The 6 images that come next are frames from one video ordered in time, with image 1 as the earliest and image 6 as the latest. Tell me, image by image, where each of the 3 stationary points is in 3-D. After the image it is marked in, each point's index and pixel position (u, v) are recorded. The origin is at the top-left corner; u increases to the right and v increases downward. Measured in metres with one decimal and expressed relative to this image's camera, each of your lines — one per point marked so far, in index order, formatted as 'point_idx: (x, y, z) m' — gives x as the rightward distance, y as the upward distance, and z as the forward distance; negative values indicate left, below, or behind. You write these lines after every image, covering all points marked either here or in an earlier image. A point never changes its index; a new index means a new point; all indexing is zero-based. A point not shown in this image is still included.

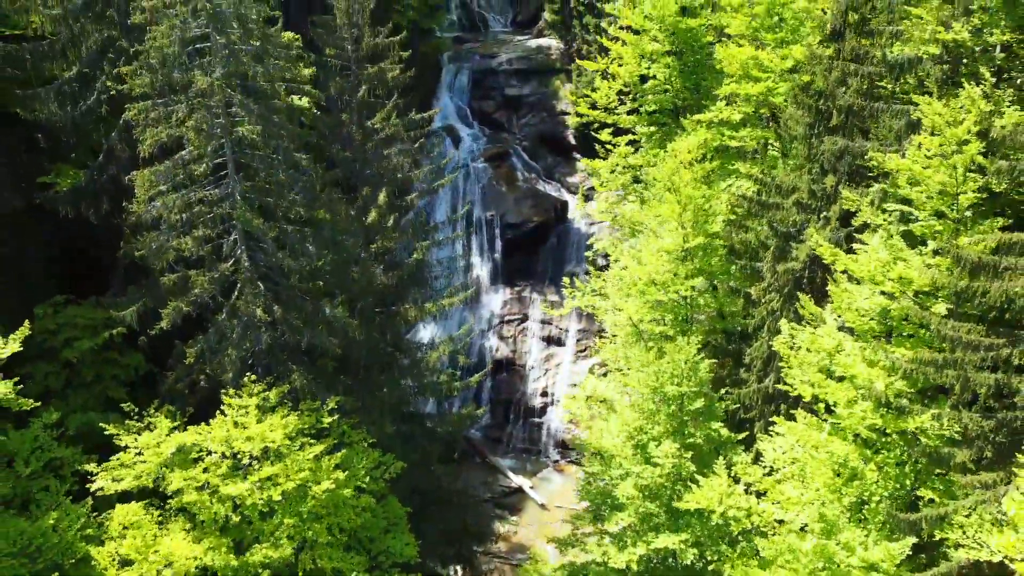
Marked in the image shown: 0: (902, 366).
0: (+5.6, -1.1, +10.6) m
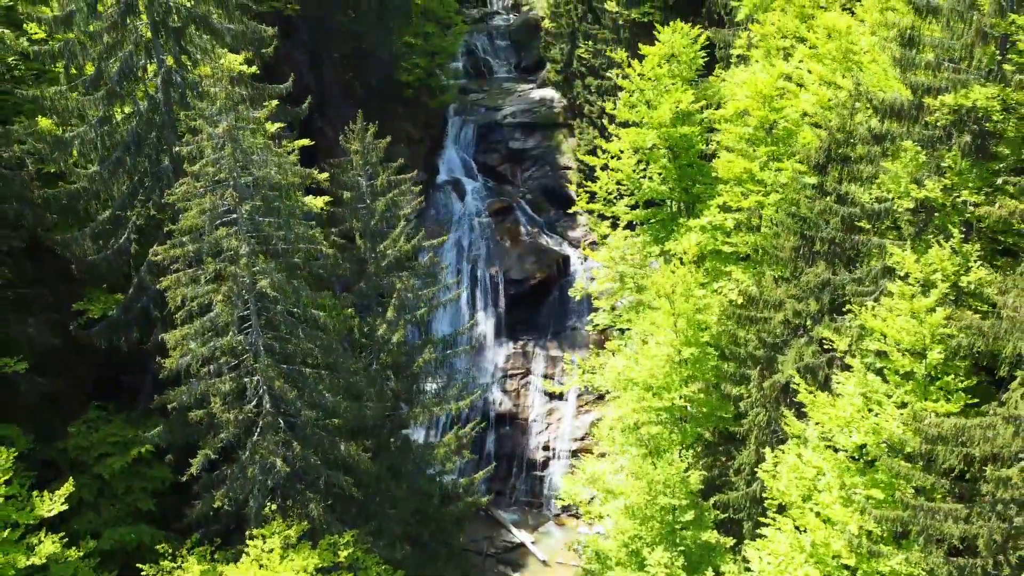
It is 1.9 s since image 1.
0: (+5.6, -3.5, +11.5) m
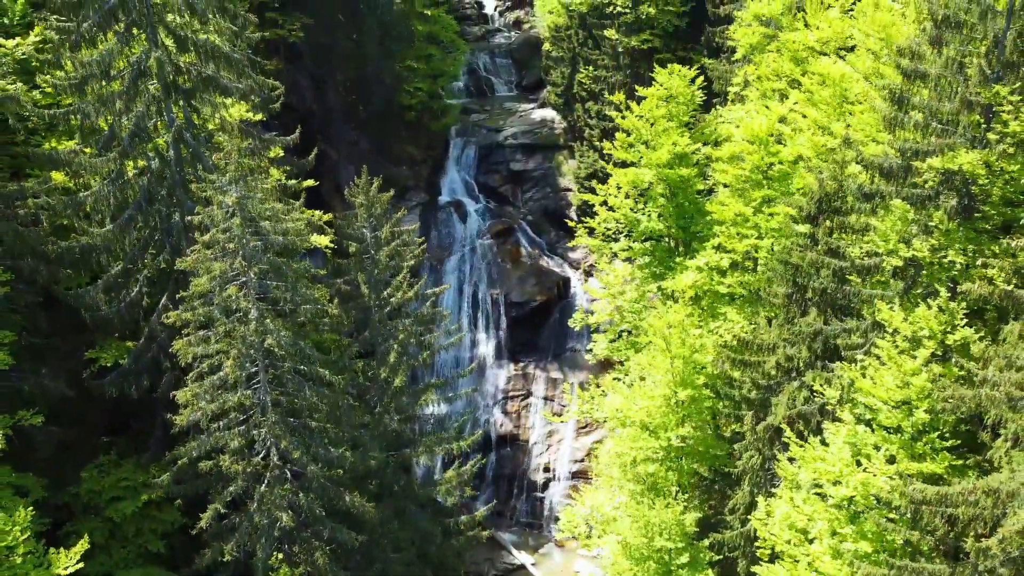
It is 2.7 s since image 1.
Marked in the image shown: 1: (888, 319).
0: (+5.6, -4.4, +11.9) m
1: (+6.4, -0.5, +12.6) m
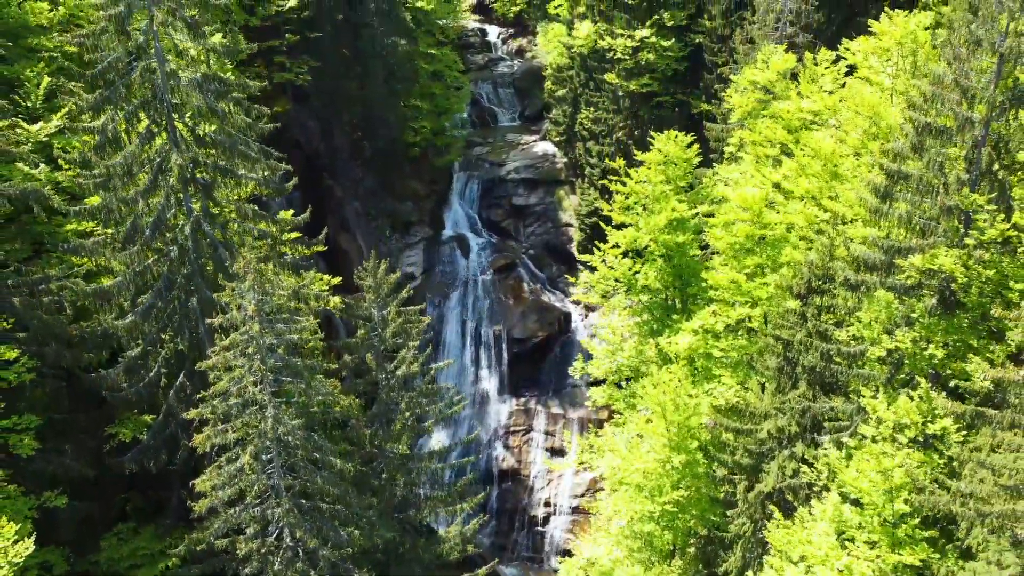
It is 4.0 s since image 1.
0: (+5.6, -6.0, +12.5) m
1: (+6.4, -2.1, +13.3) m
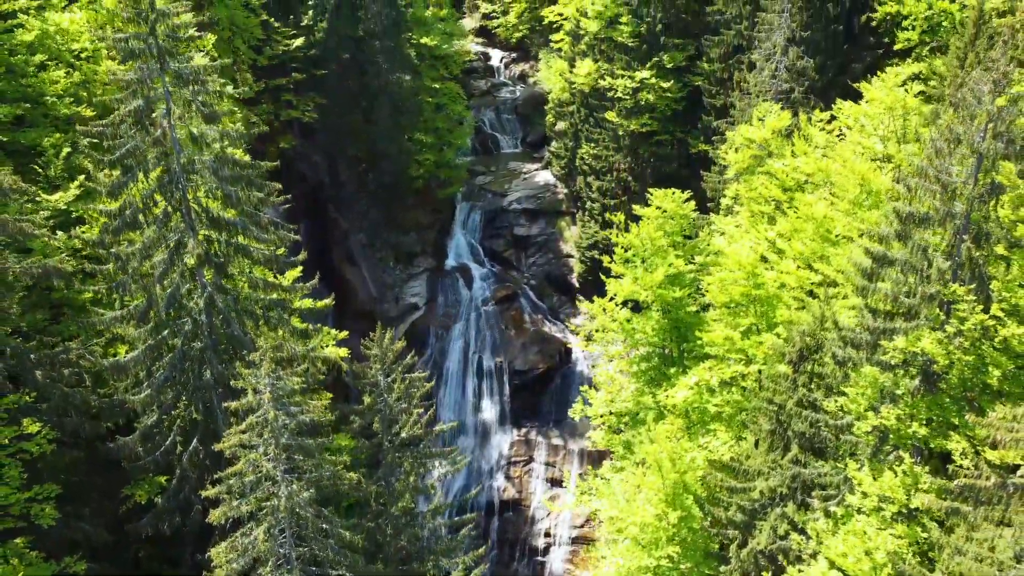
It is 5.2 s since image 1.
0: (+5.6, -7.5, +13.1) m
1: (+6.4, -3.6, +13.8) m
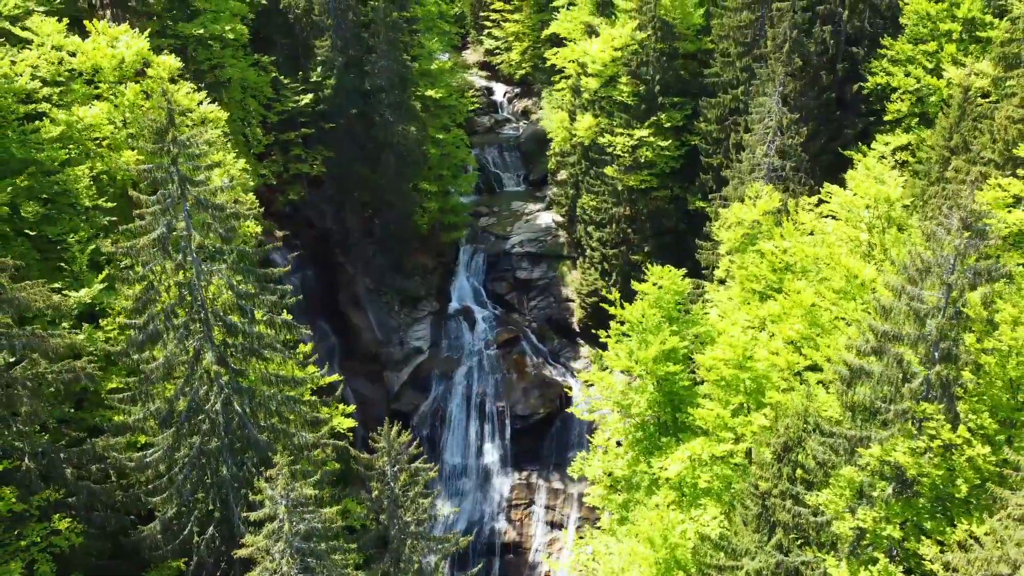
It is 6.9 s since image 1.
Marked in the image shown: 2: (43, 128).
0: (+5.6, -9.7, +14.0) m
1: (+6.4, -5.8, +14.7) m
2: (-11.9, +4.0, +18.8) m
